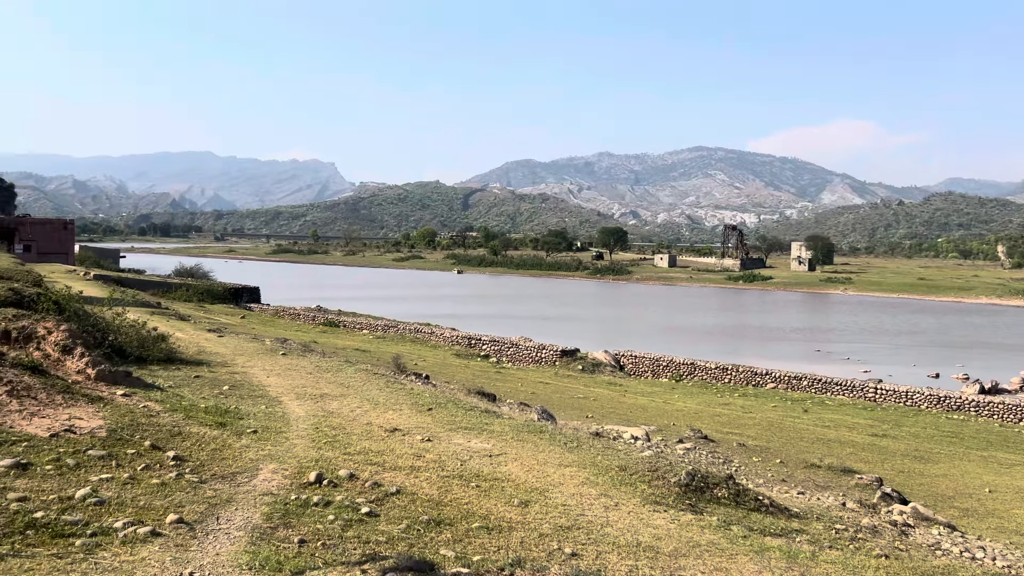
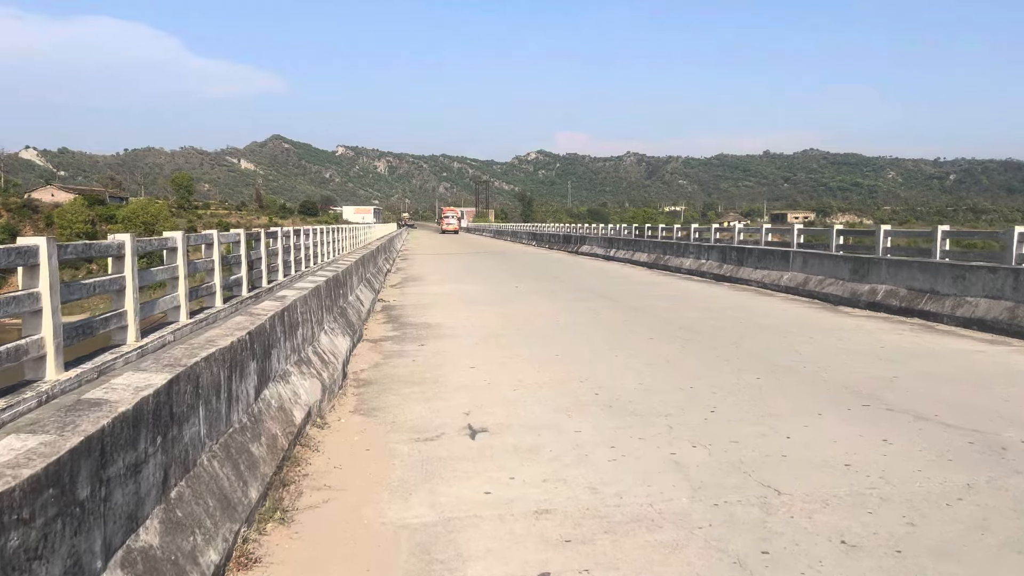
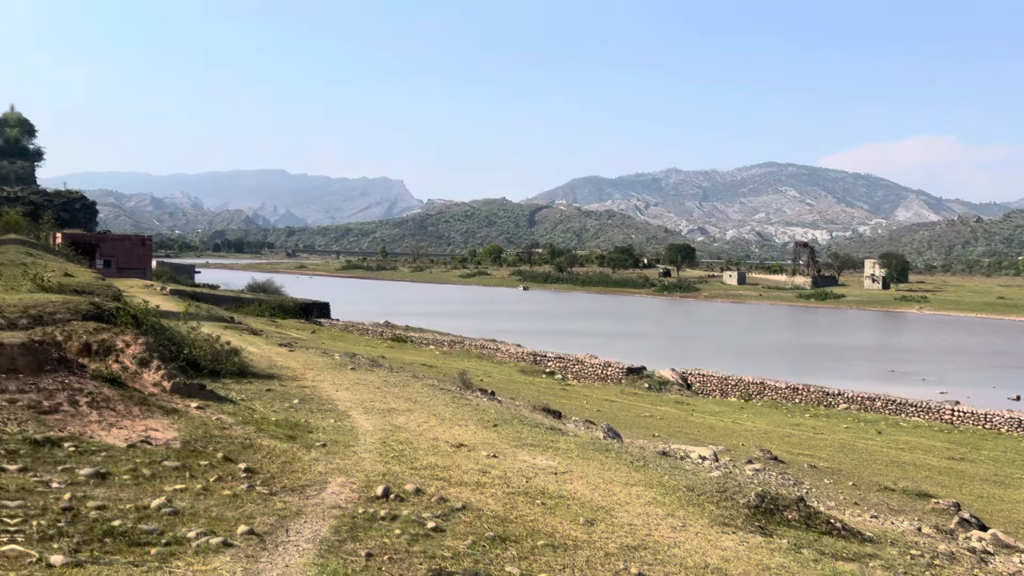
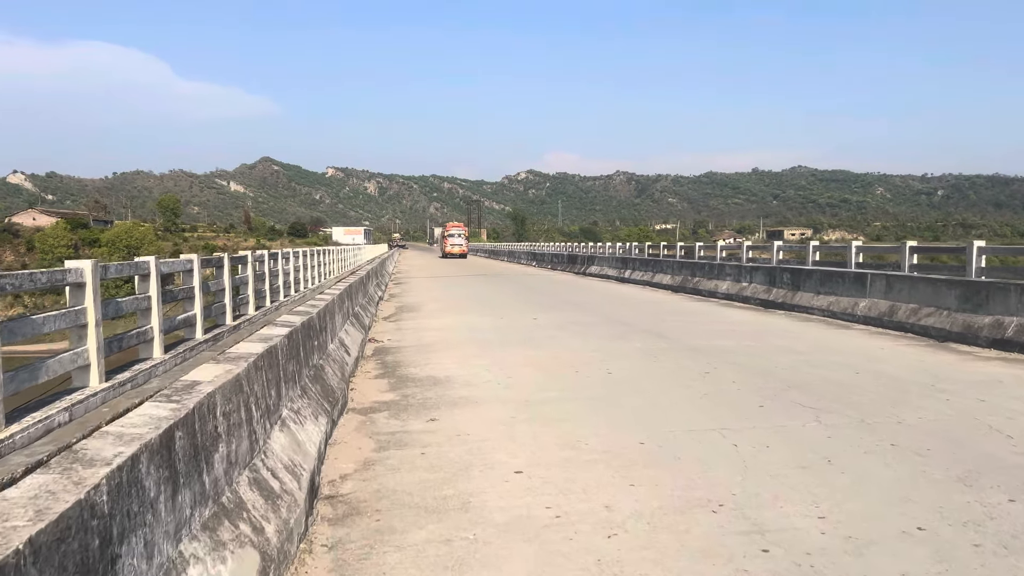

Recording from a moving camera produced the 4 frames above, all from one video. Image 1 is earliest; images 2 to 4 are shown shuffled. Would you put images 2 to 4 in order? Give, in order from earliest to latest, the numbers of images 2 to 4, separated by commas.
3, 2, 4
